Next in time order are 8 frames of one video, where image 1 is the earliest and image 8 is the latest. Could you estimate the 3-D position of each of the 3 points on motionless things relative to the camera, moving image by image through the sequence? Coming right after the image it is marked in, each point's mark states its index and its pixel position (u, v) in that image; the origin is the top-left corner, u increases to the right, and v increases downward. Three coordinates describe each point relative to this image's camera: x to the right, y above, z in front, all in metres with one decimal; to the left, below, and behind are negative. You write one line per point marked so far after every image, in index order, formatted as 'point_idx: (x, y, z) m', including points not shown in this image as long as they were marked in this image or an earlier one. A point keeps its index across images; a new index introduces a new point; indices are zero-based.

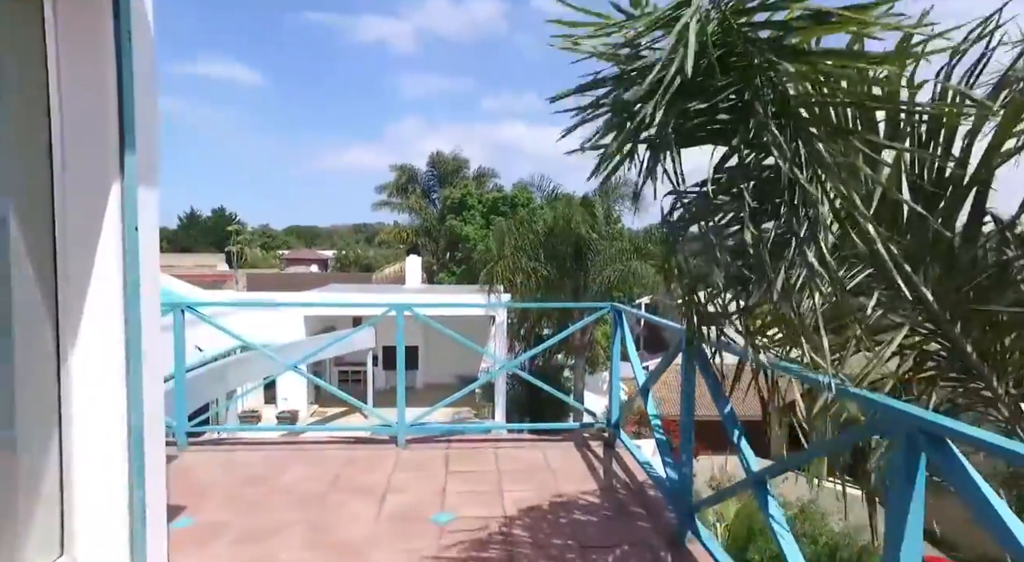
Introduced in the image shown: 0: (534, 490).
0: (+0.2, -1.5, +4.3) m
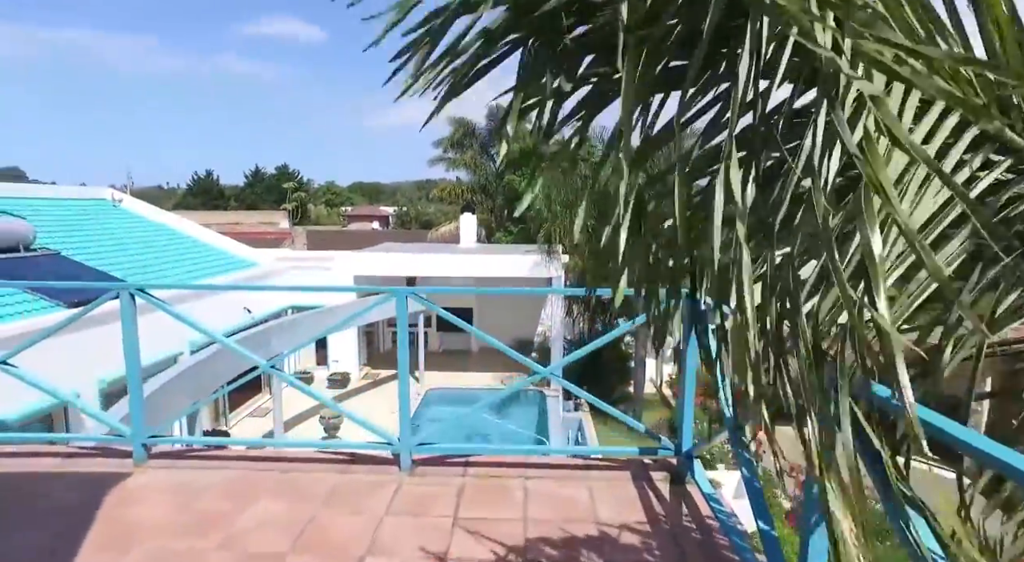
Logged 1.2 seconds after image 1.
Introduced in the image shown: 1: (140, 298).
0: (+0.3, -1.4, +3.1) m
1: (-2.4, -0.1, +3.9) m
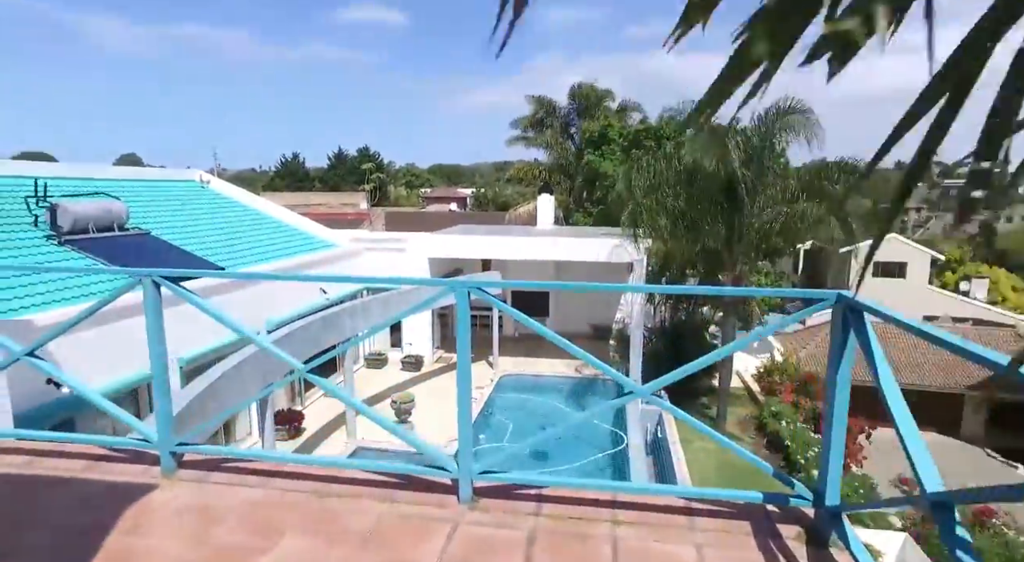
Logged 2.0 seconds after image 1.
0: (+0.6, -1.4, +2.3) m
1: (-2.0, 0.0, +3.4) m
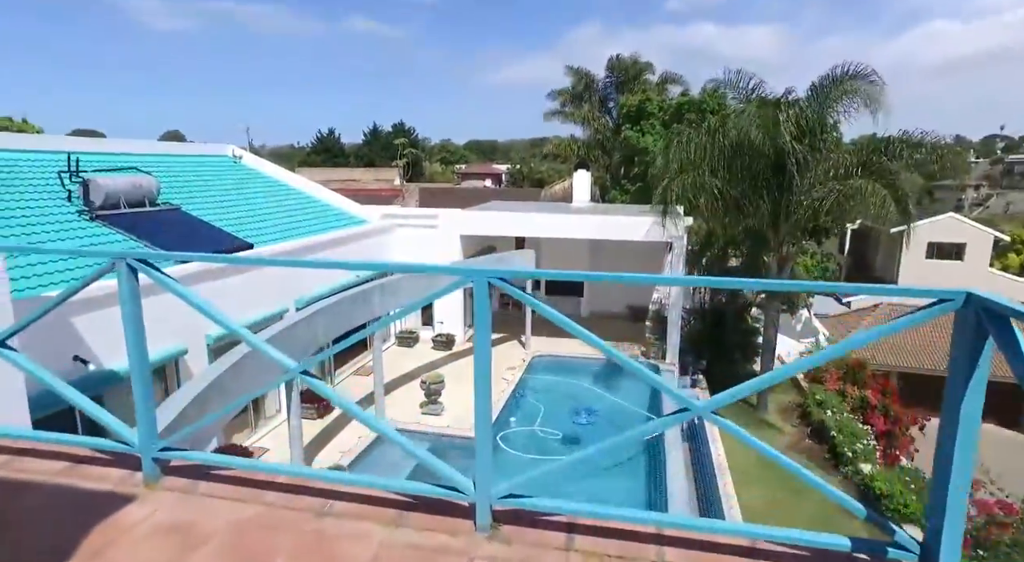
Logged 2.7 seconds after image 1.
0: (+0.7, -1.4, +1.8) m
1: (-1.8, 0.0, +2.9) m
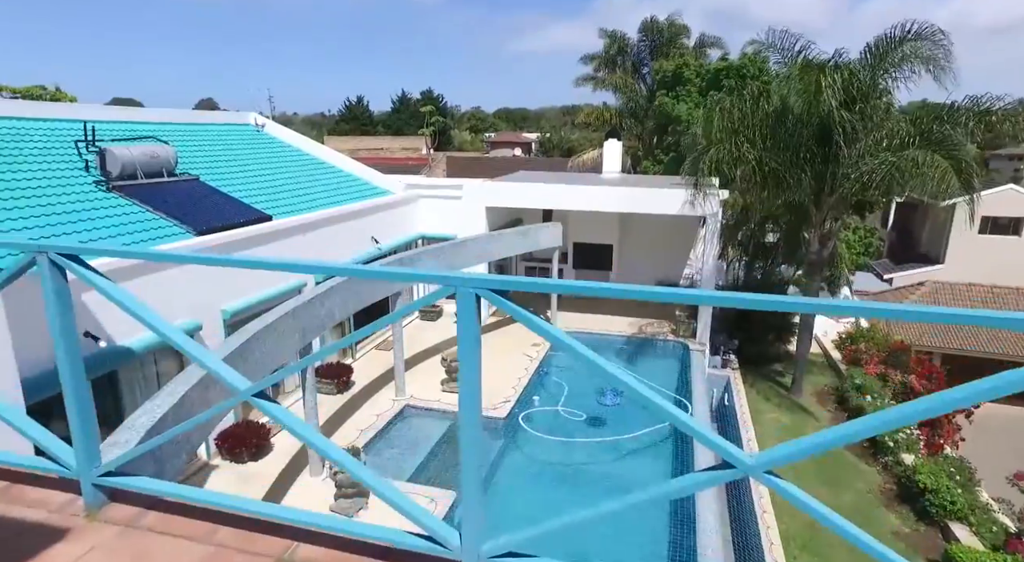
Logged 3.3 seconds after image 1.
0: (+0.6, -1.5, +1.3) m
1: (-1.8, 0.0, +2.4) m
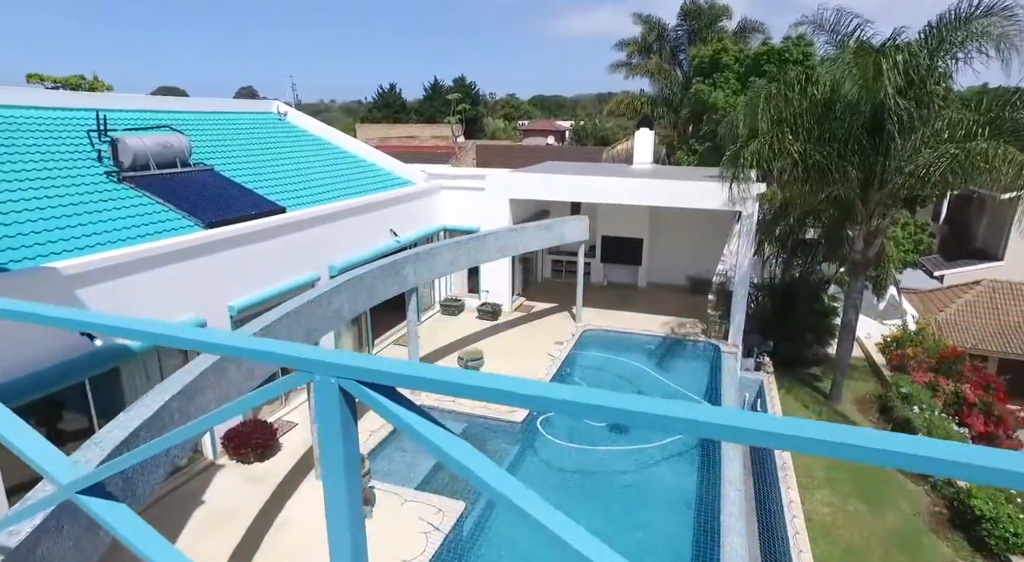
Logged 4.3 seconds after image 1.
0: (+0.3, -1.7, +0.6) m
1: (-2.0, -0.1, +1.9) m
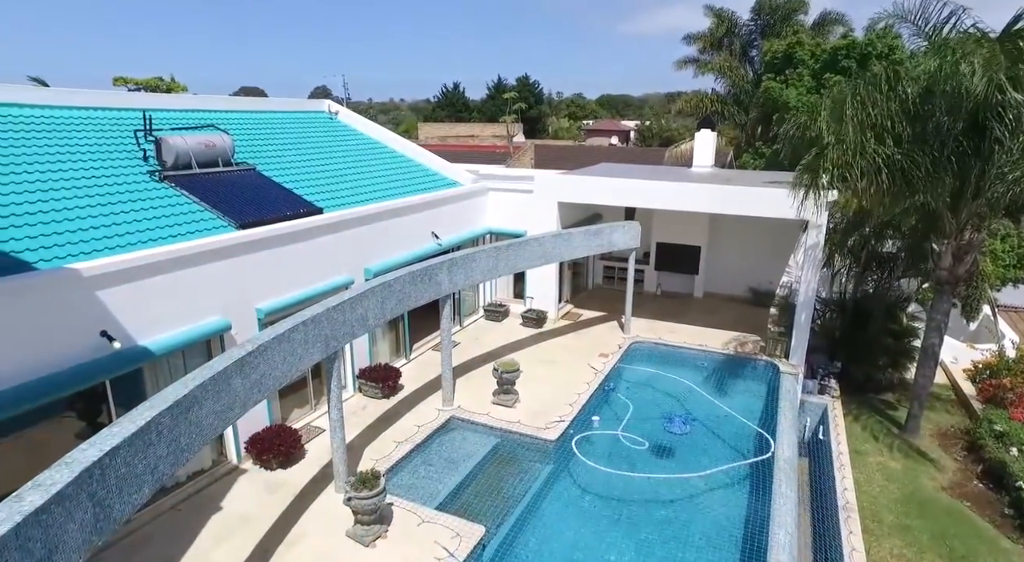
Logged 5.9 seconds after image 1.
0: (-0.3, -1.9, -0.1) m
1: (-2.5, -0.2, +1.4) m
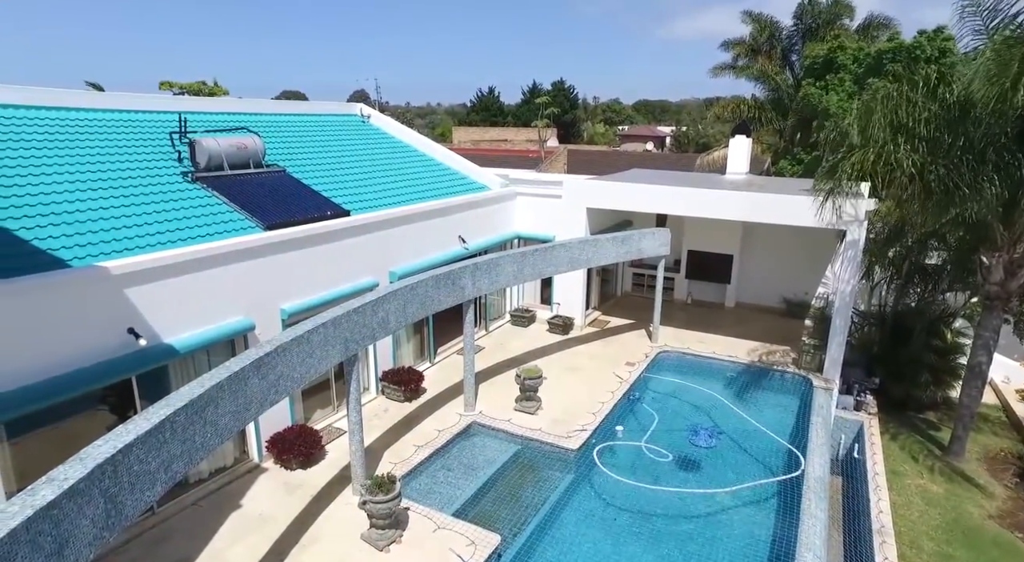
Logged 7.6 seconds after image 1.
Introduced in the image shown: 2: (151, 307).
0: (-0.5, -1.9, -0.3) m
1: (-2.6, -0.2, +1.4) m
2: (-5.7, -0.4, +9.5) m
